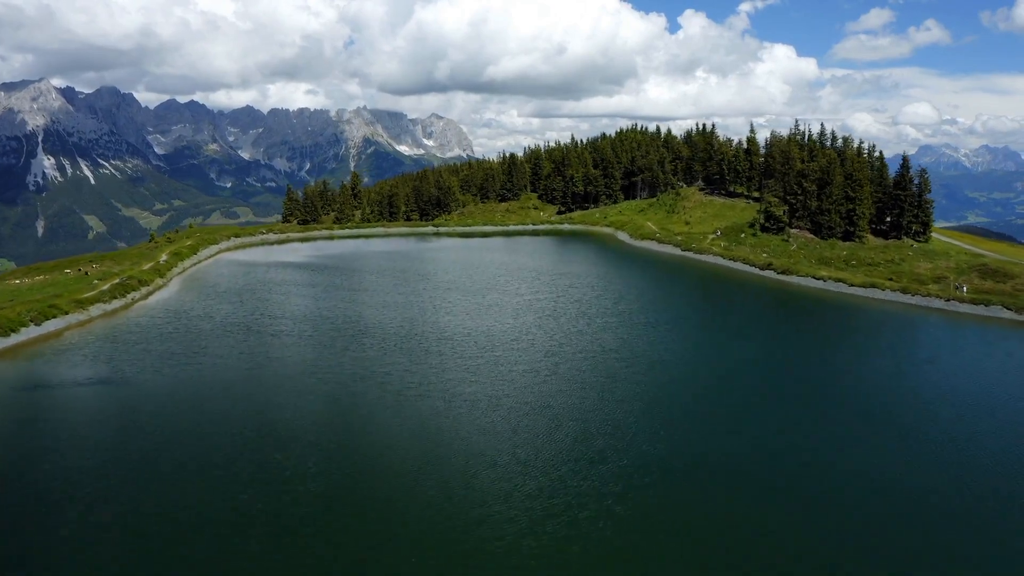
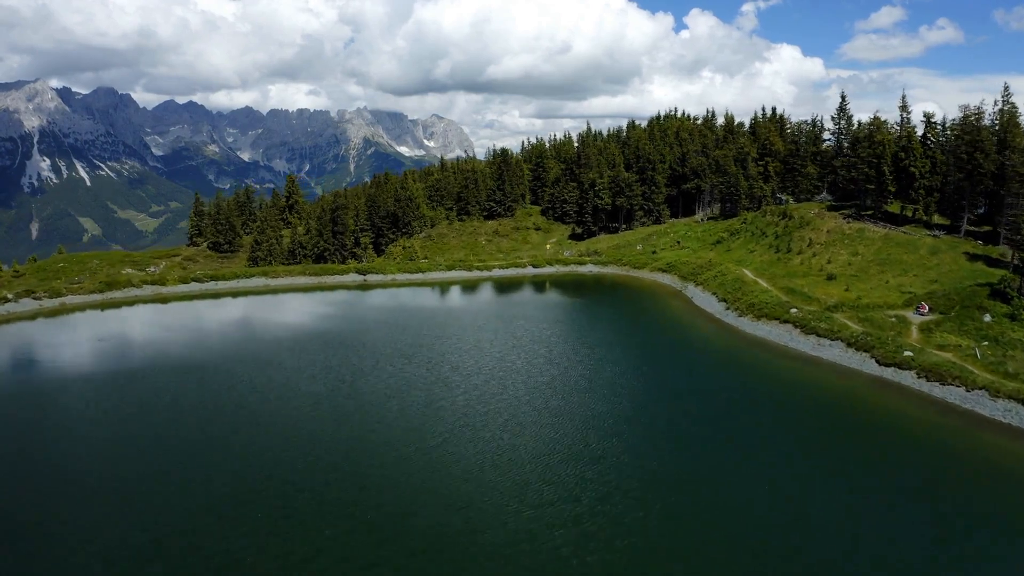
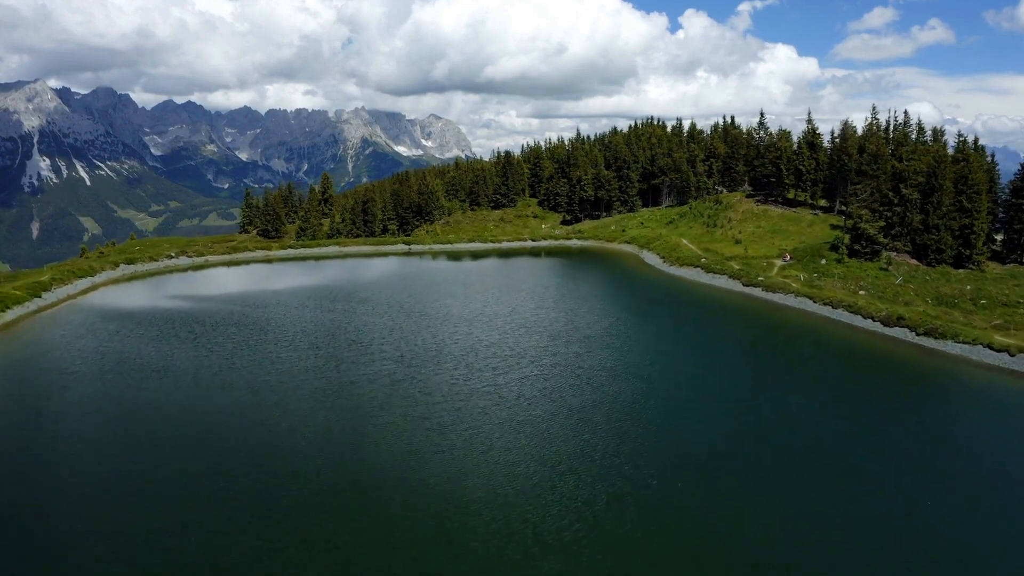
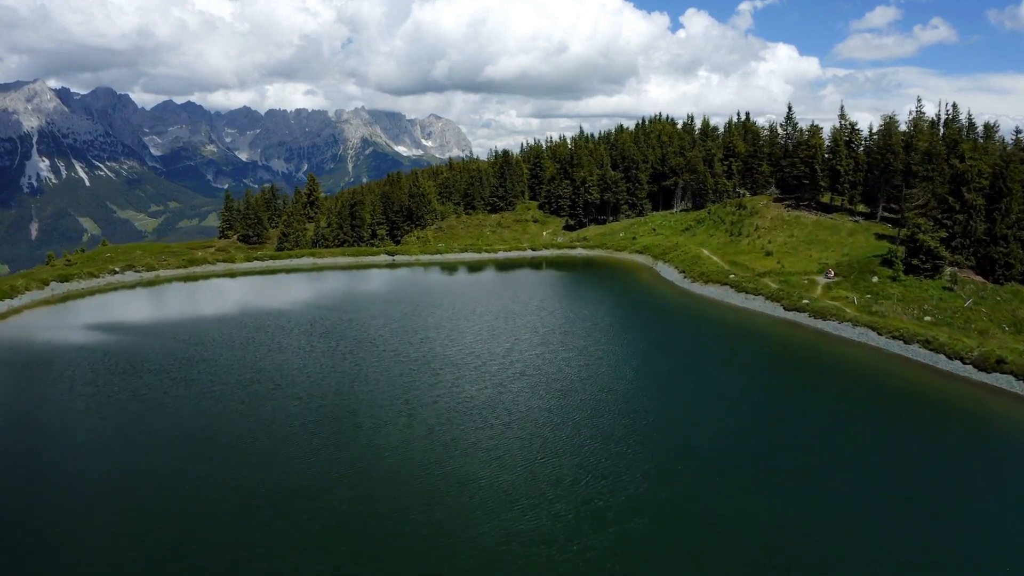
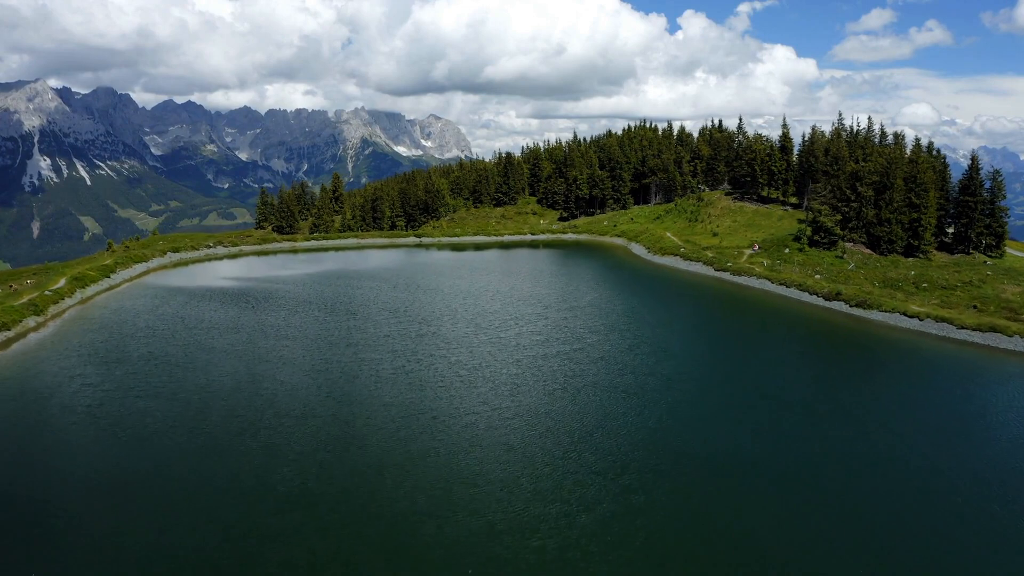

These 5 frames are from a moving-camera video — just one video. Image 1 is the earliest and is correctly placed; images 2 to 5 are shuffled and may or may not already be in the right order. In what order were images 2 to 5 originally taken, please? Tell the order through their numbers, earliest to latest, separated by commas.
5, 3, 4, 2
